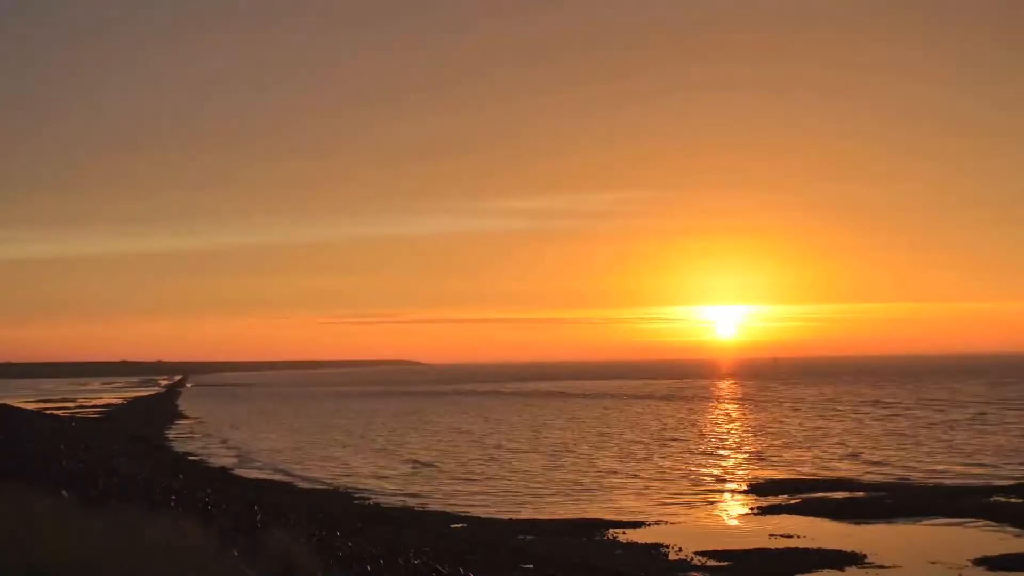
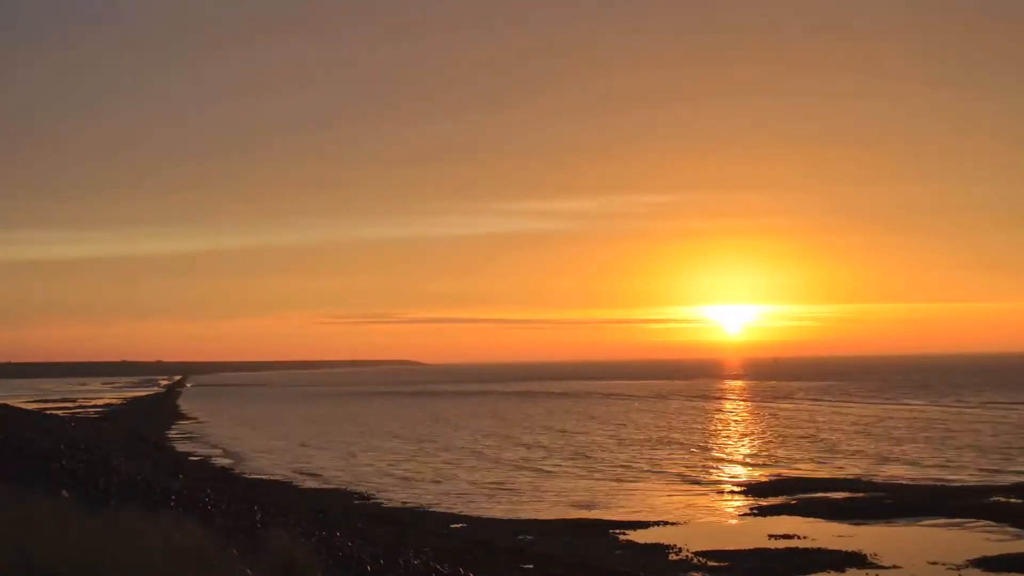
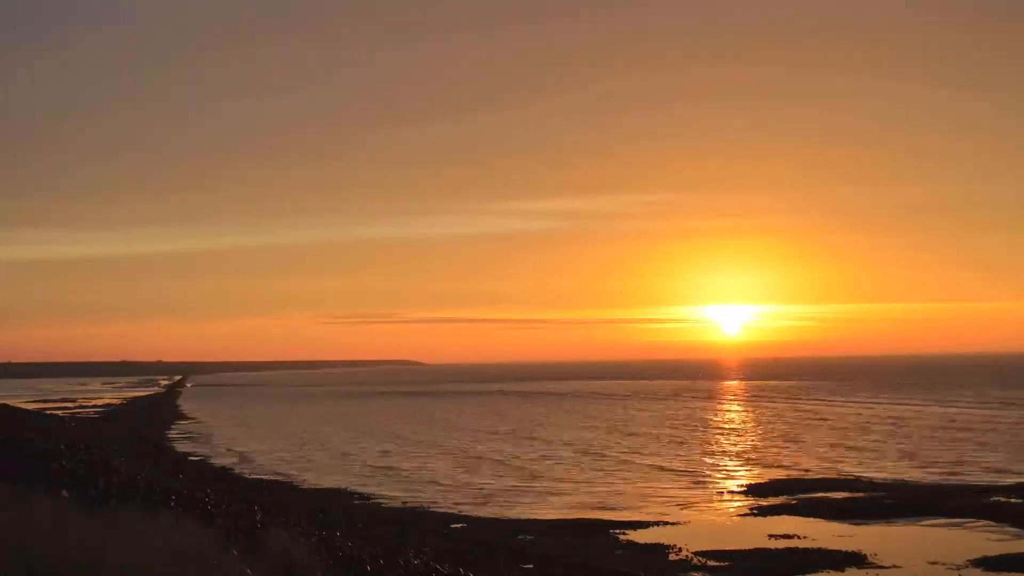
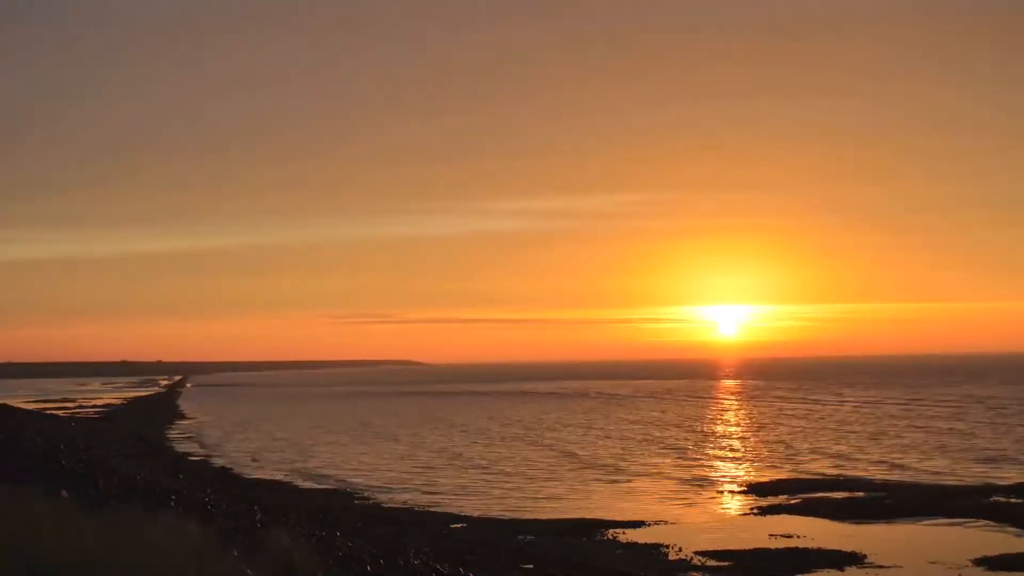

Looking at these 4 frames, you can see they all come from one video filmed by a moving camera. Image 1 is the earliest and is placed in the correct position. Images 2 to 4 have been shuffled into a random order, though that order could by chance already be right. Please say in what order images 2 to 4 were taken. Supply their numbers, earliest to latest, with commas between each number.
4, 3, 2
